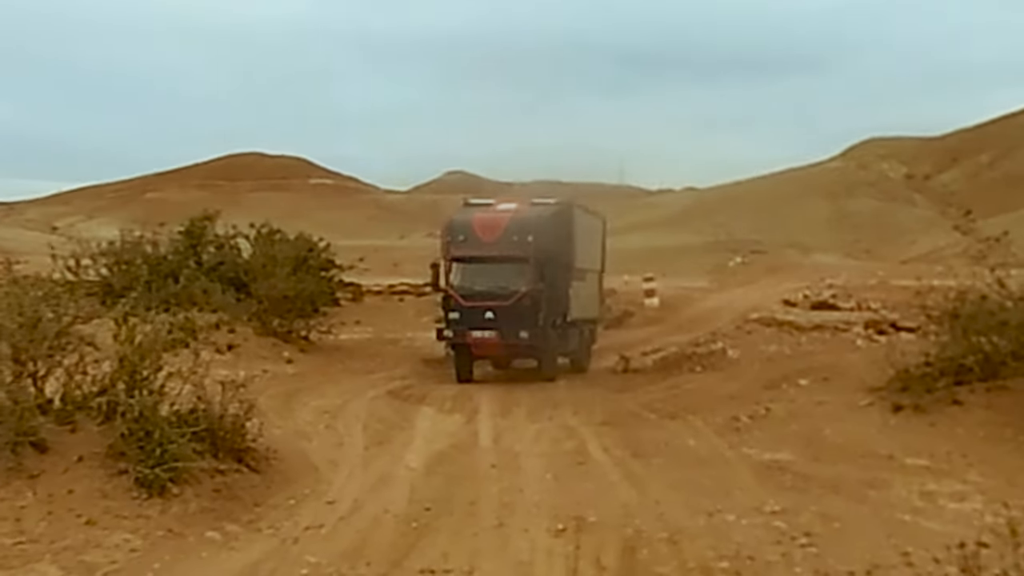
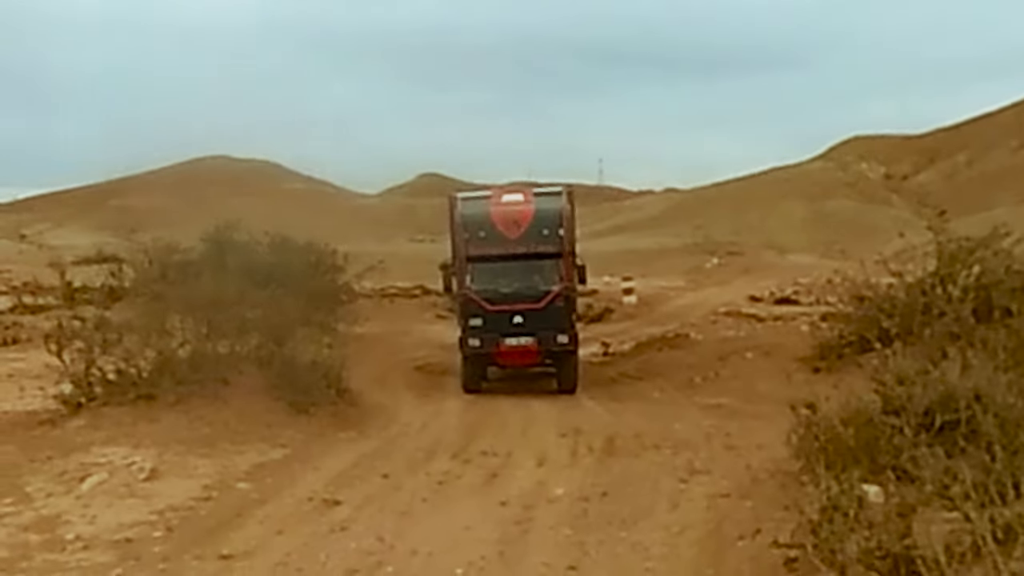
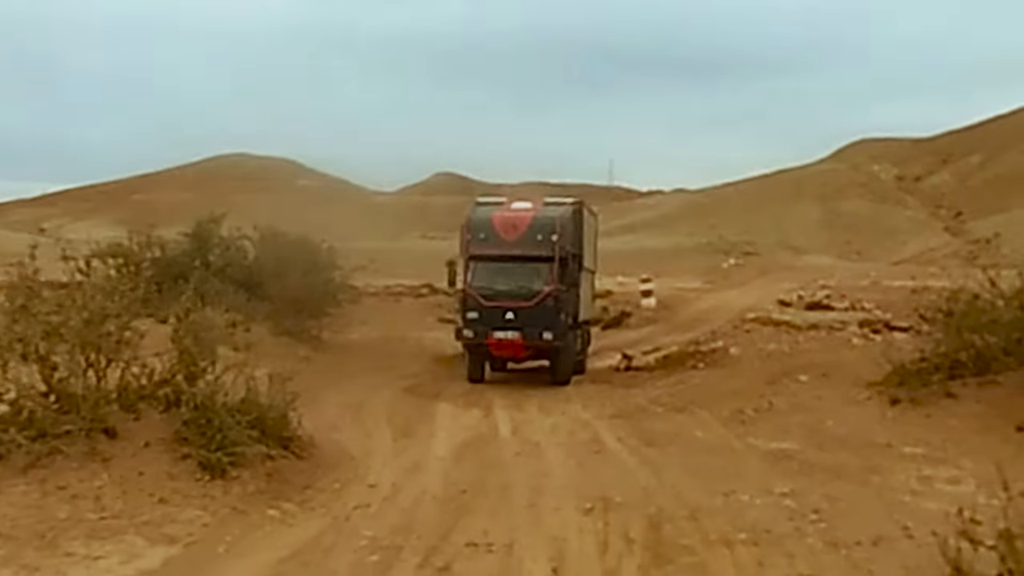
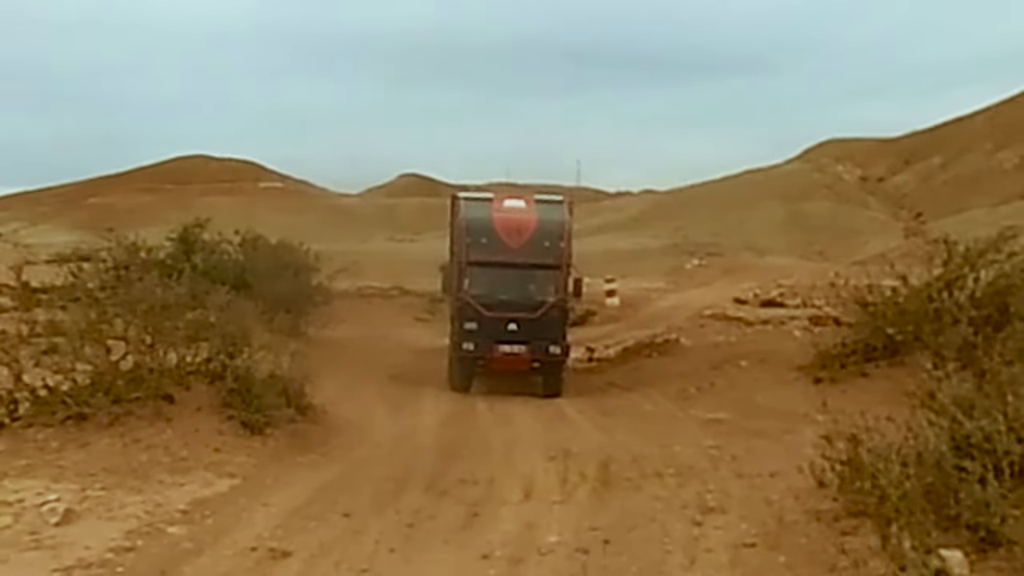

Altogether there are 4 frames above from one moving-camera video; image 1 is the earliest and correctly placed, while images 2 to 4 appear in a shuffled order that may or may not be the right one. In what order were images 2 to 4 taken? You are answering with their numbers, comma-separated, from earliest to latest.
3, 4, 2
